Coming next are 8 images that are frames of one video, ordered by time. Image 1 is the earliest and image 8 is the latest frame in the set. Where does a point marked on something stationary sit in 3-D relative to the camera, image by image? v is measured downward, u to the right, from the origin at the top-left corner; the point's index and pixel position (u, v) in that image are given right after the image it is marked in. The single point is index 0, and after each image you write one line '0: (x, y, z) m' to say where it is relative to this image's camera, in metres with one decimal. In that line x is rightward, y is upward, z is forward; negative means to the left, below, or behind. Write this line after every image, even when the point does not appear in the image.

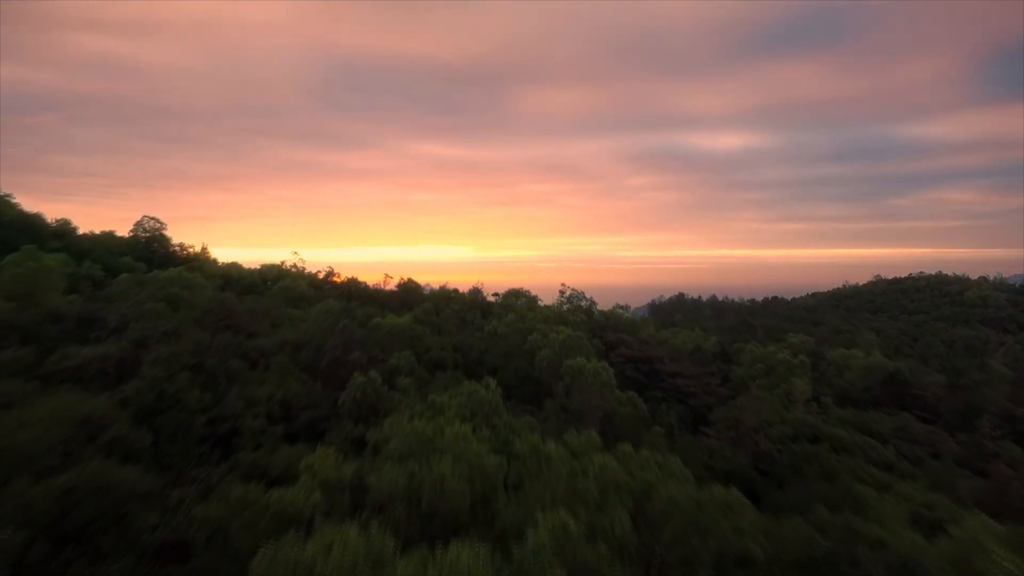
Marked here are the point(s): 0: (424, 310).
0: (-1.9, -0.5, +11.8) m
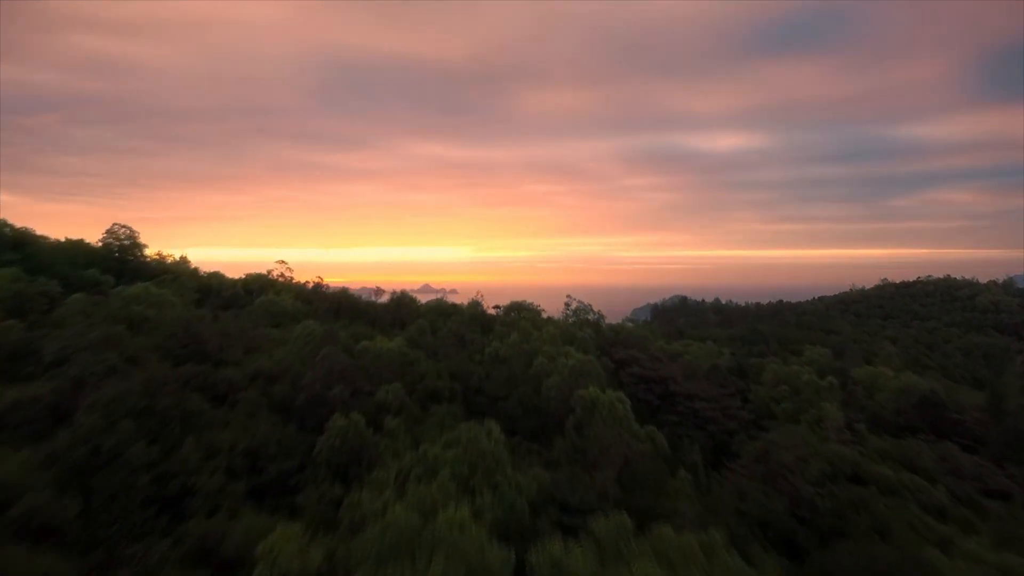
0: (-1.8, -0.8, +10.7) m
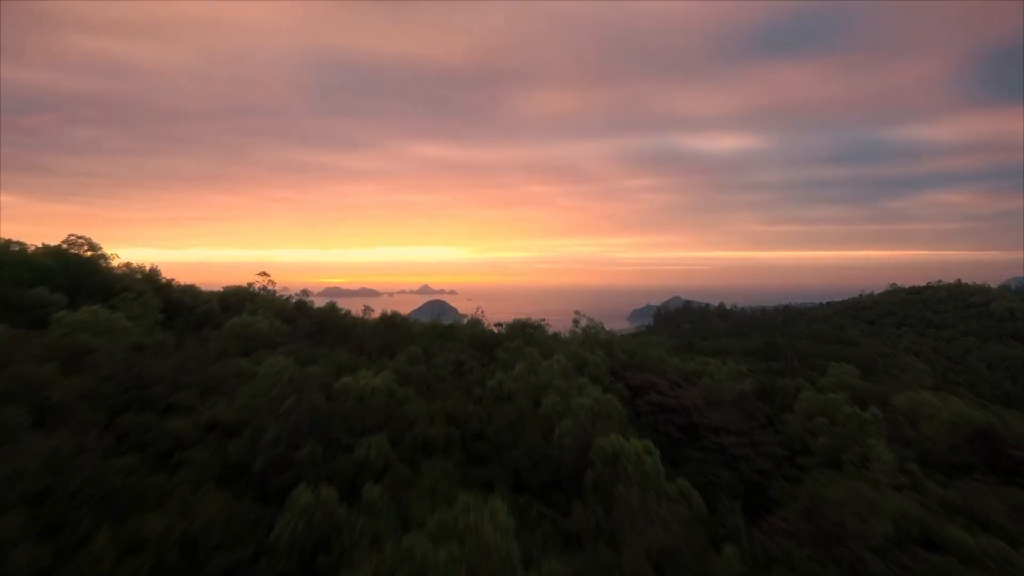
0: (-1.7, -1.2, +9.4) m
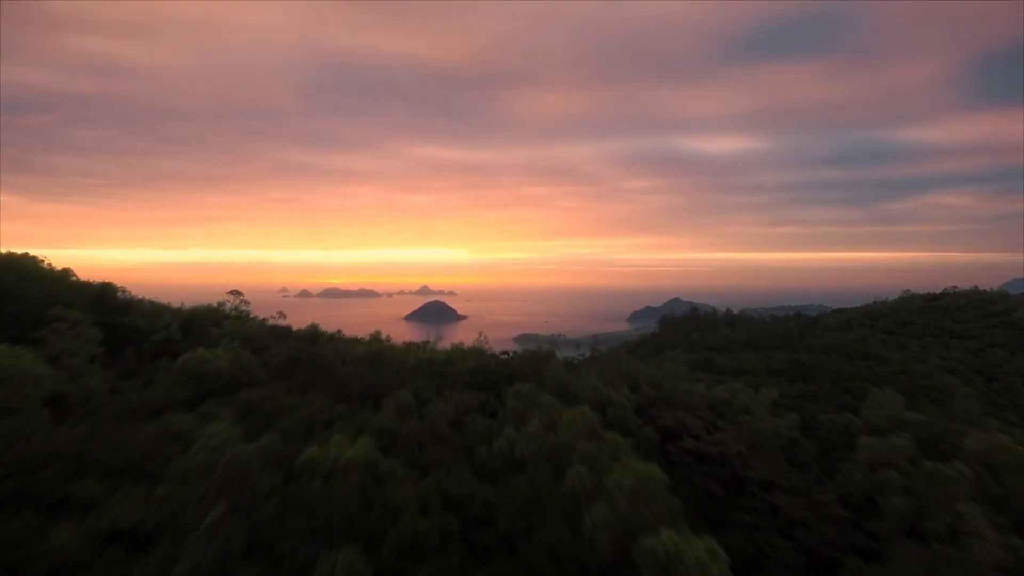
0: (-1.6, -1.6, +7.6) m
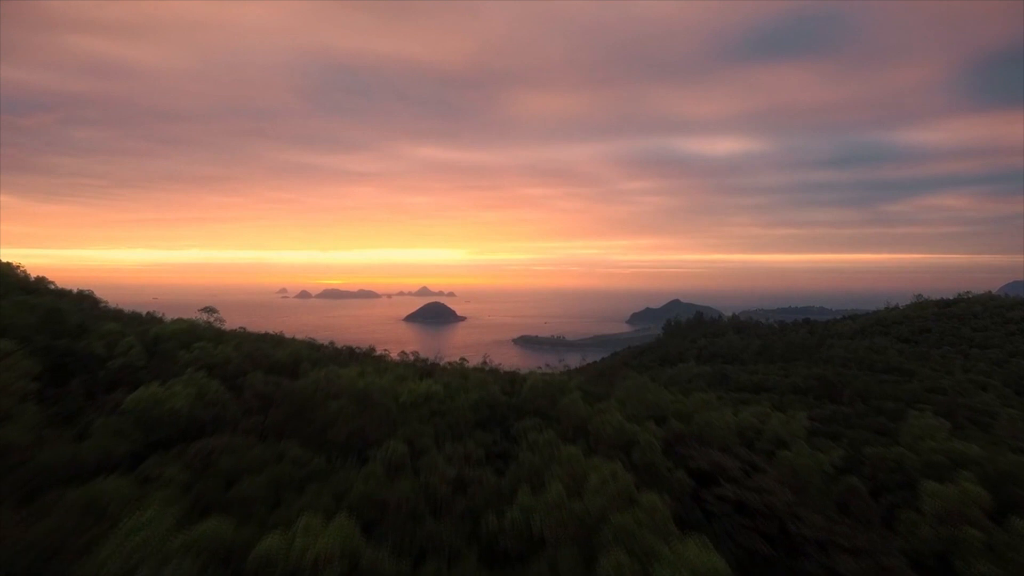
0: (-1.4, -1.9, +6.2) m
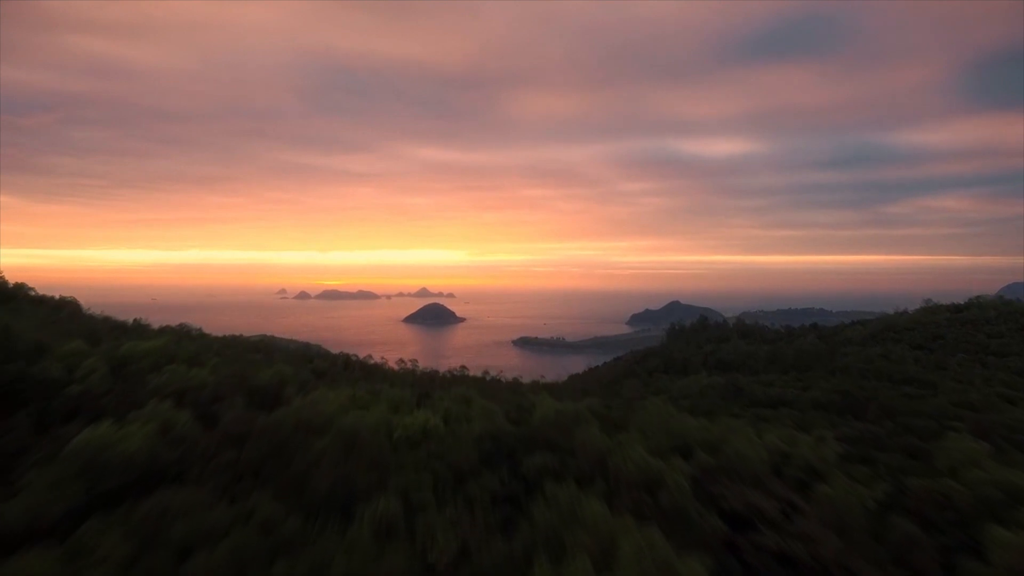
0: (-1.3, -2.2, +5.2) m
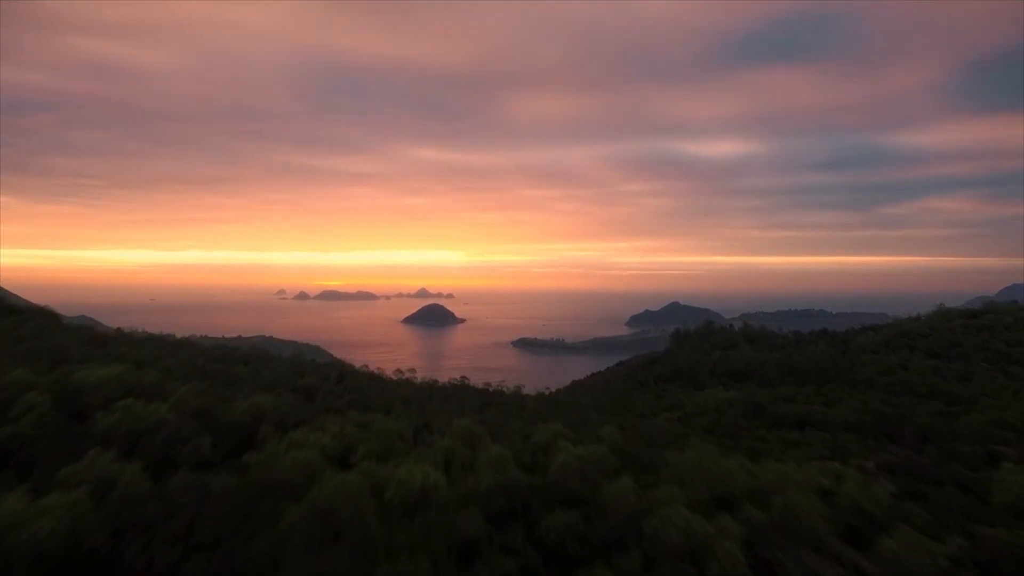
0: (-1.1, -2.5, +3.8) m
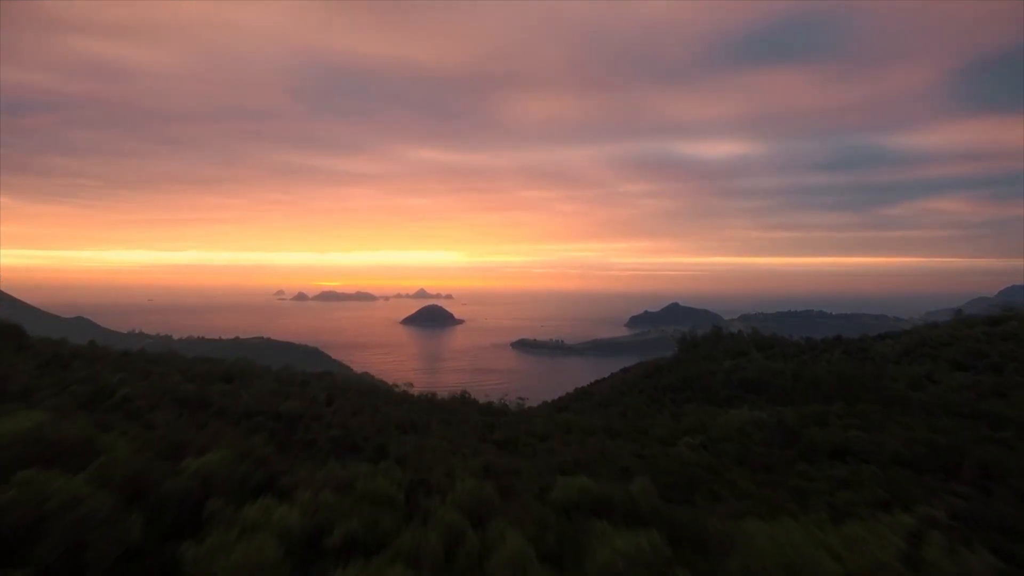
0: (-0.9, -2.9, +2.0) m
